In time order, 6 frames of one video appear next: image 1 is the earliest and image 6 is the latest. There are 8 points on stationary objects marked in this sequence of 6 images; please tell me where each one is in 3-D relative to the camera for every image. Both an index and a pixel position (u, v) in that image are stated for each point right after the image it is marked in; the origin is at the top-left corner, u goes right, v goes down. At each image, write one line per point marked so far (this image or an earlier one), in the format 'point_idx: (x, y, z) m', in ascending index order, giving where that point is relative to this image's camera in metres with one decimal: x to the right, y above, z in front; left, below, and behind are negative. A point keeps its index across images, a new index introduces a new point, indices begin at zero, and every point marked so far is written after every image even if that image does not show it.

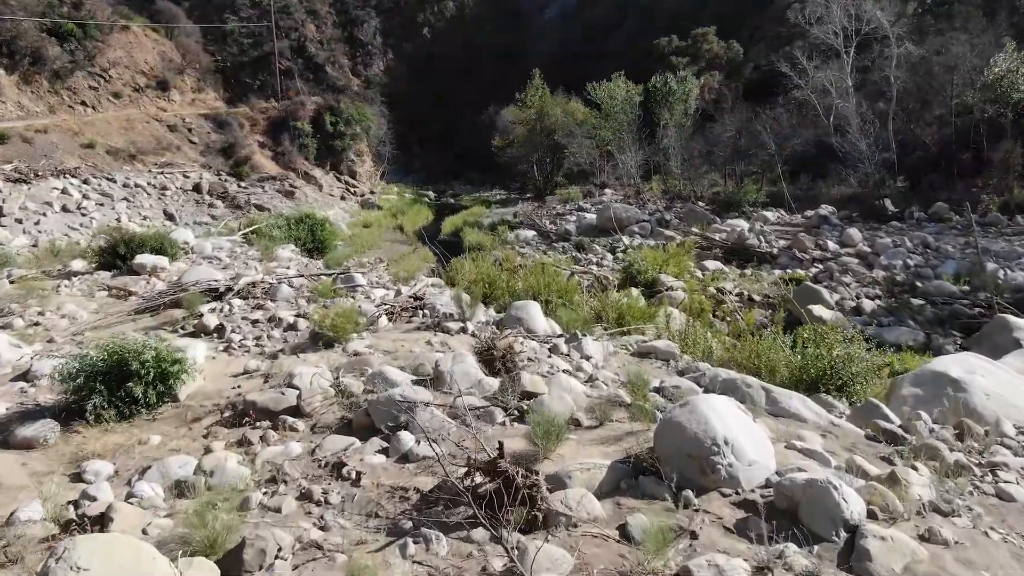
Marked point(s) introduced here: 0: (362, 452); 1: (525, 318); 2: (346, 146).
0: (-0.4, -0.5, +2.5) m
1: (+0.1, -0.1, +4.1) m
2: (-3.8, +3.2, +19.2) m
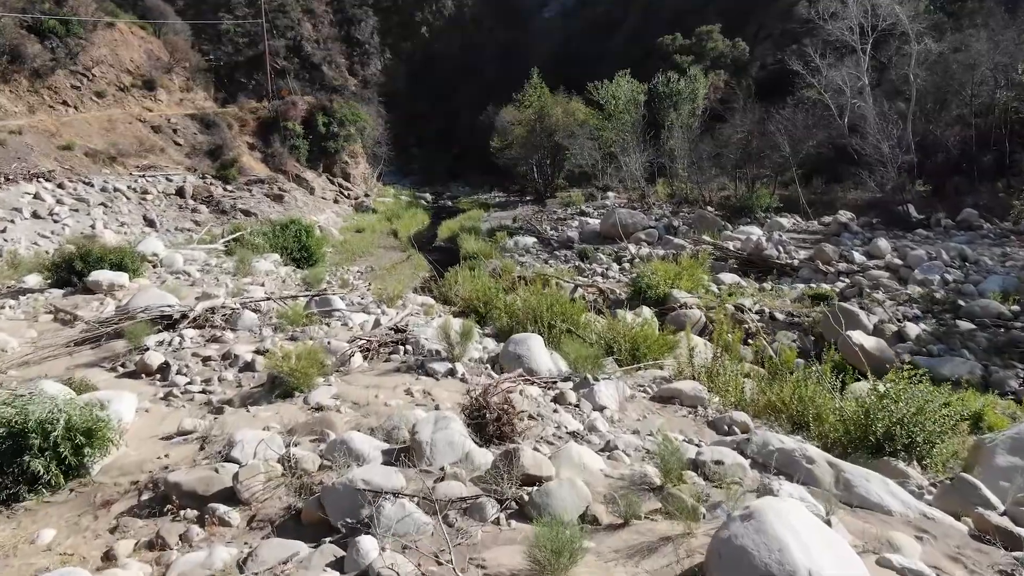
0: (-0.5, -0.6, +1.9) m
1: (+0.1, -0.3, +3.5) m
2: (-3.8, +3.1, +18.6) m
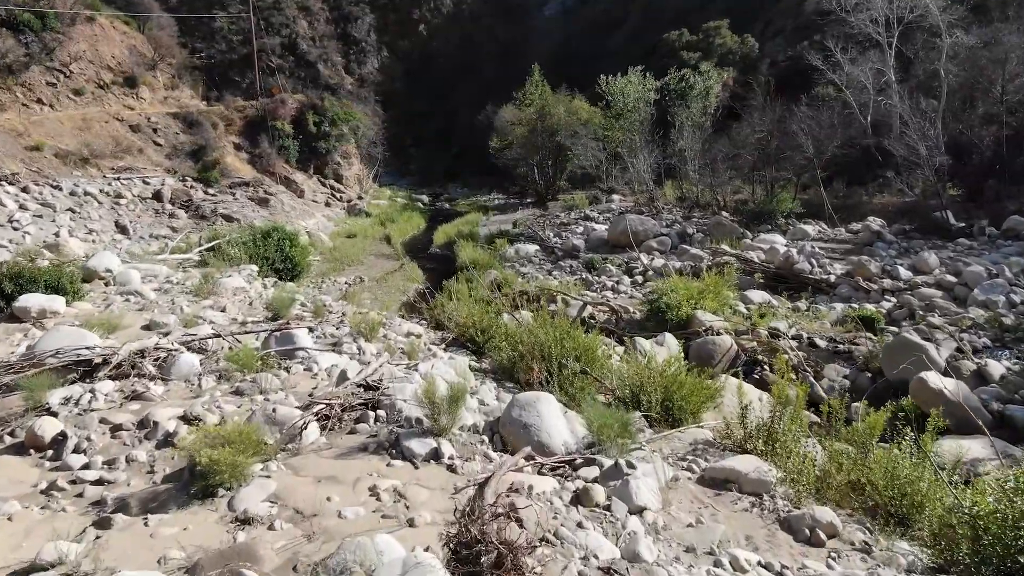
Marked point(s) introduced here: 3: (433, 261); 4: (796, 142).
0: (-0.4, -0.8, +1.1) m
1: (+0.1, -0.4, +2.7) m
2: (-3.8, +2.9, +17.7) m
3: (-1.1, +0.4, +11.7) m
4: (+3.7, +1.9, +11.1) m
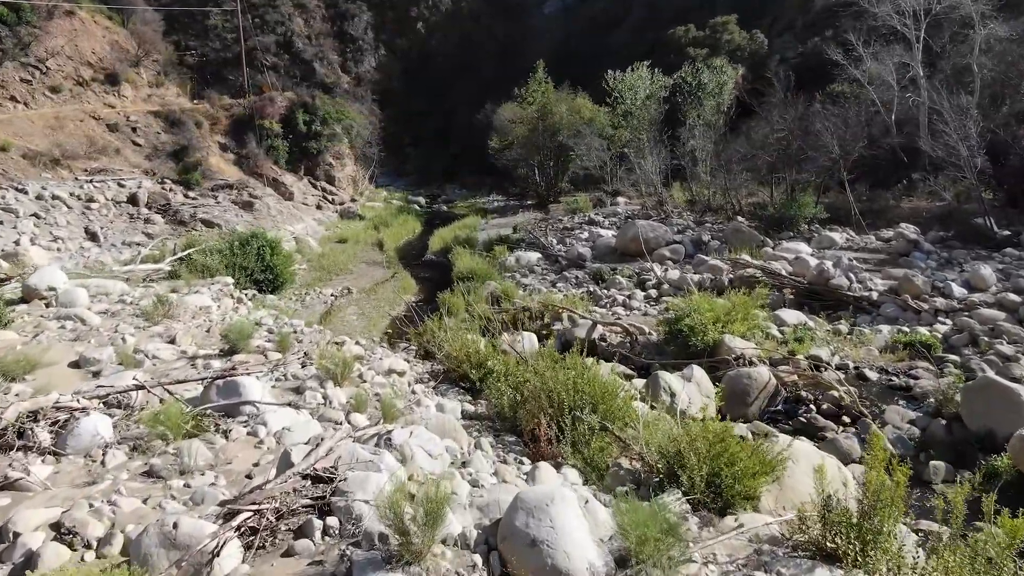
0: (-0.4, -0.9, +0.3) m
1: (+0.1, -0.6, +1.9) m
2: (-3.8, +2.8, +16.9) m
3: (-1.1, +0.3, +10.9) m
4: (+3.7, +1.8, +10.3) m
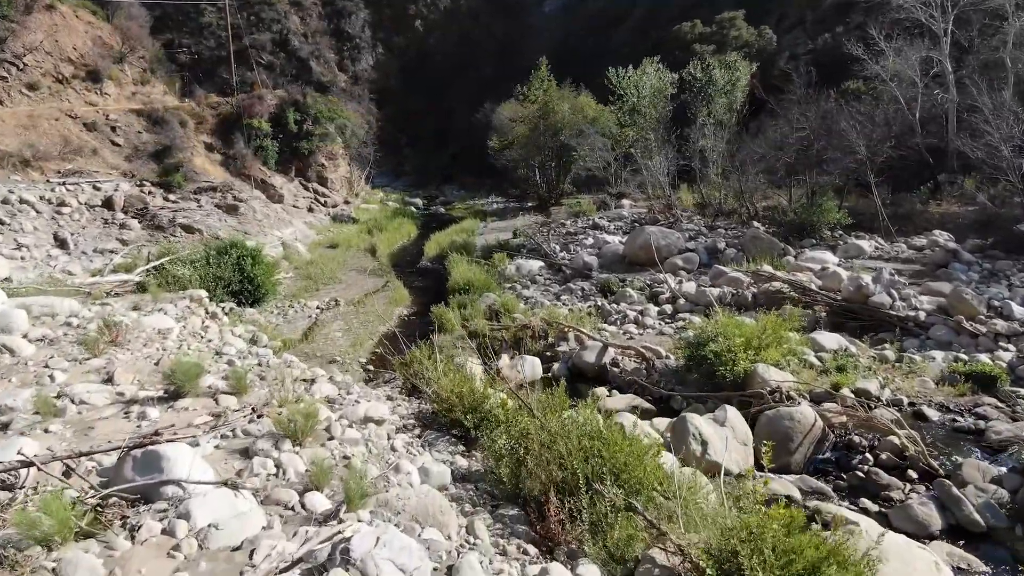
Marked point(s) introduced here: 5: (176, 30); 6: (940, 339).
0: (-0.4, -1.0, -0.4) m
1: (+0.1, -0.7, +1.2) m
2: (-3.8, +2.7, +16.3) m
3: (-1.1, +0.1, +10.3) m
4: (+3.7, +1.7, +9.6) m
5: (-7.9, +6.0, +19.5) m
6: (+2.5, -0.3, +5.0) m
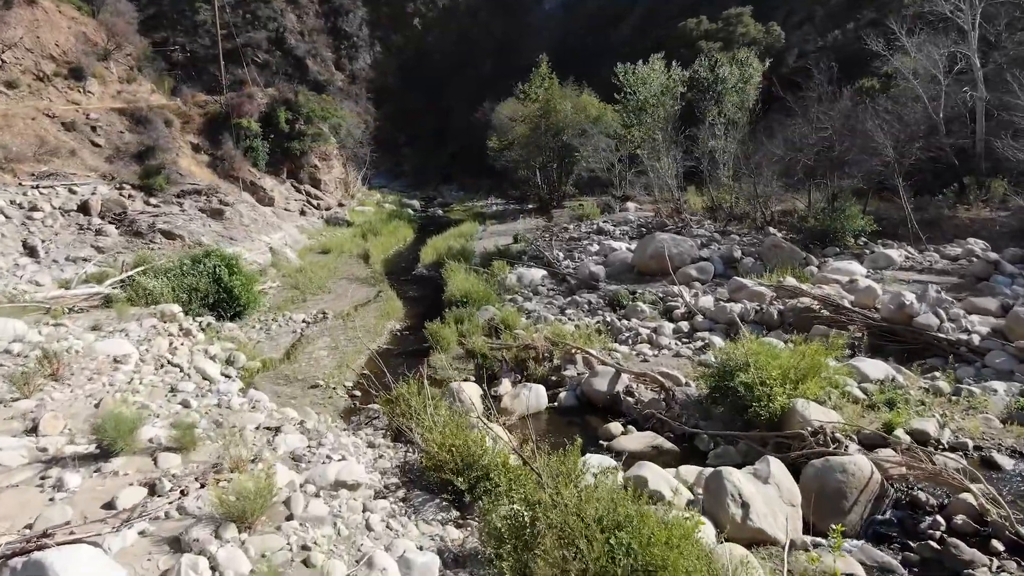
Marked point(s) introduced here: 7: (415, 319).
0: (-0.4, -1.1, -1.0) m
1: (+0.1, -0.8, +0.6) m
2: (-3.8, +2.6, +15.7) m
3: (-1.1, 0.0, +9.7) m
4: (+3.8, +1.6, +9.1) m
5: (-7.9, +5.9, +18.9) m
6: (+2.5, -0.4, +4.4) m
7: (-0.9, -0.3, +8.0) m
